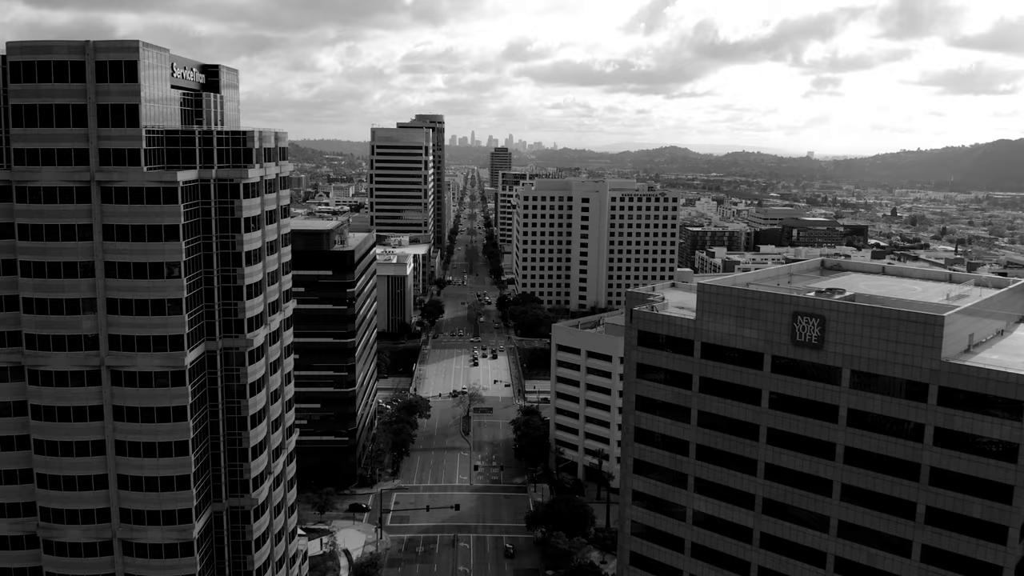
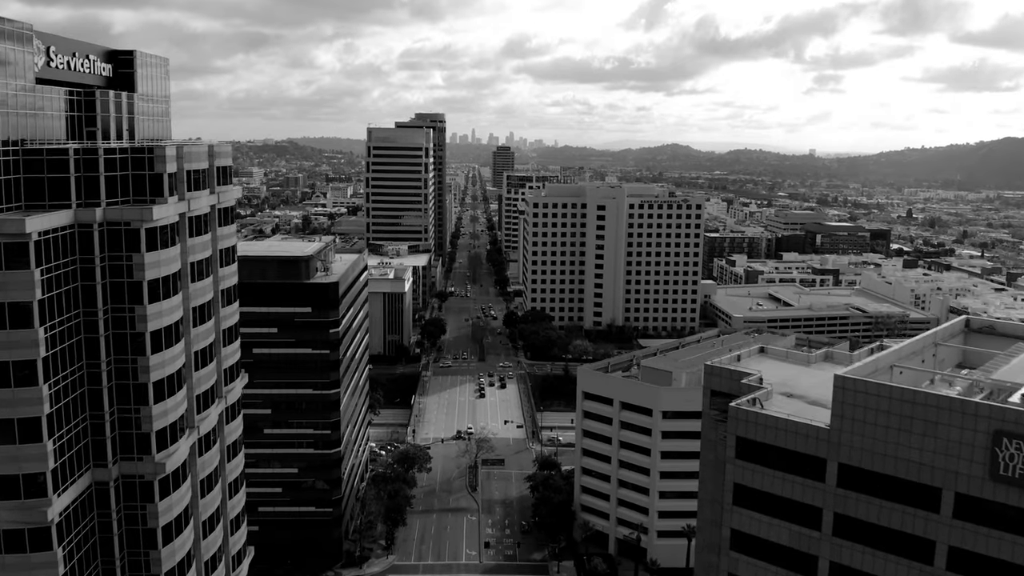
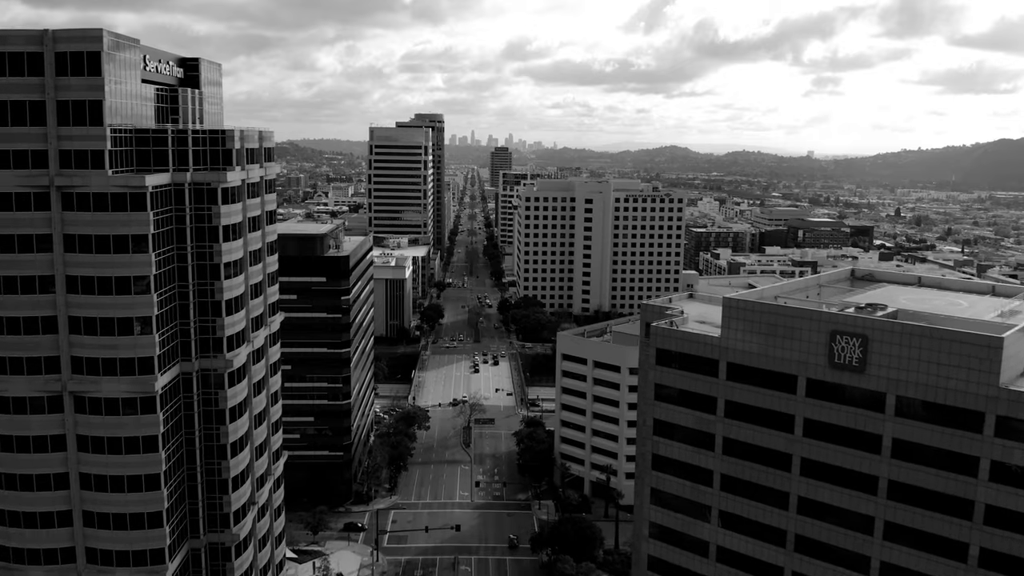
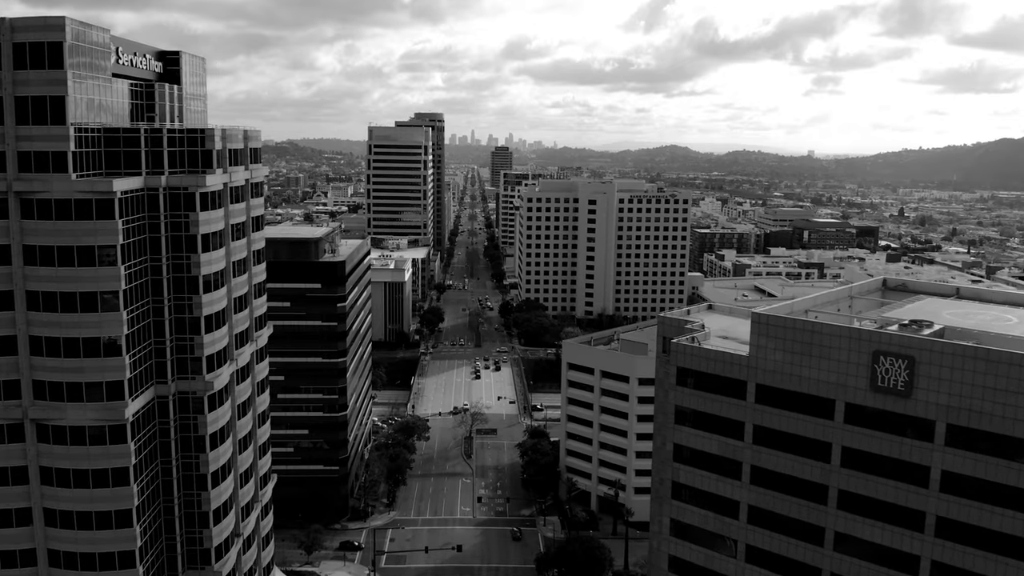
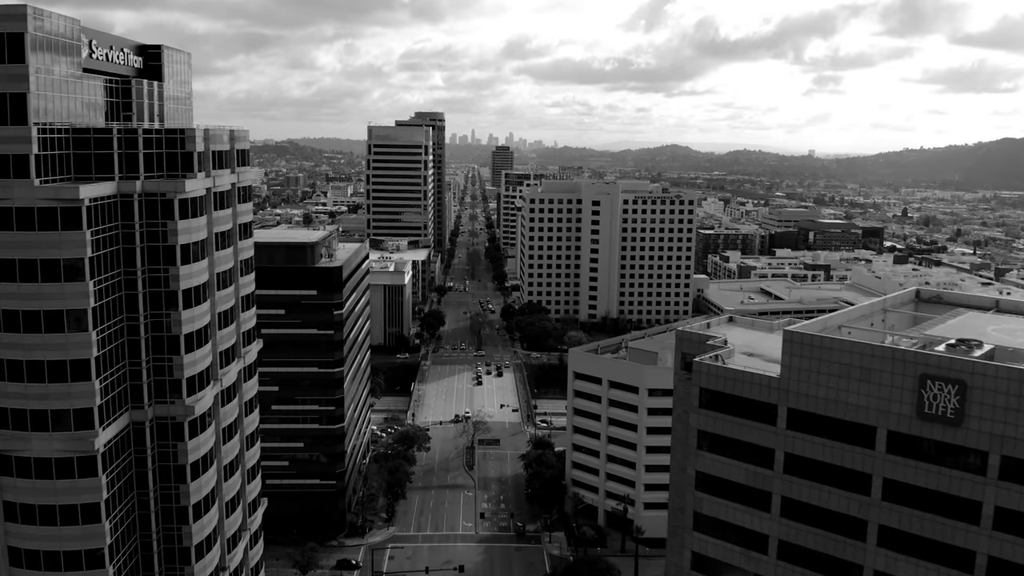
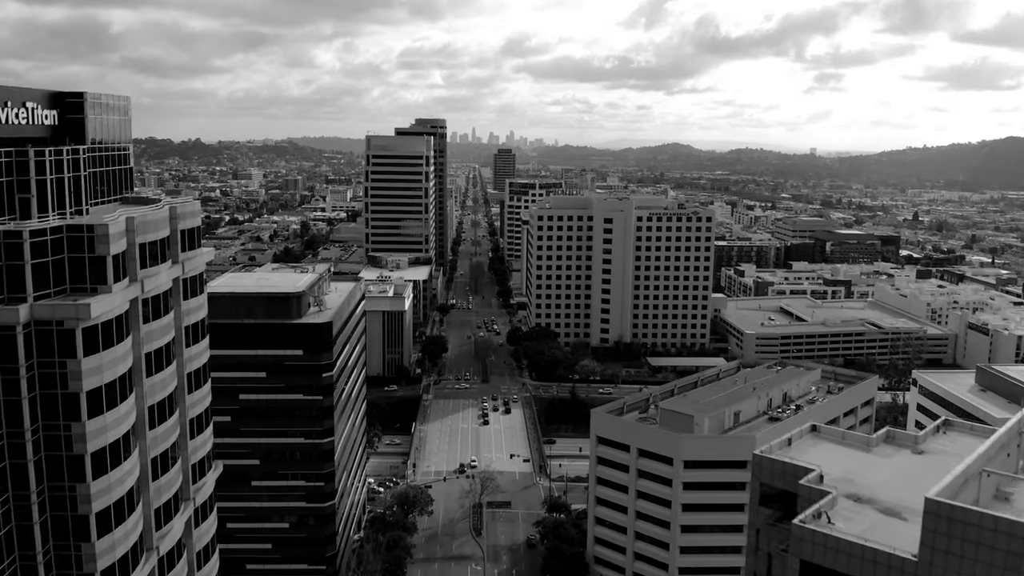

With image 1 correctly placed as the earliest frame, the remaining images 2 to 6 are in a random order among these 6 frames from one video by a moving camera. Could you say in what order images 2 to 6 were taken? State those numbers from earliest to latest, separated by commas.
3, 4, 5, 2, 6
